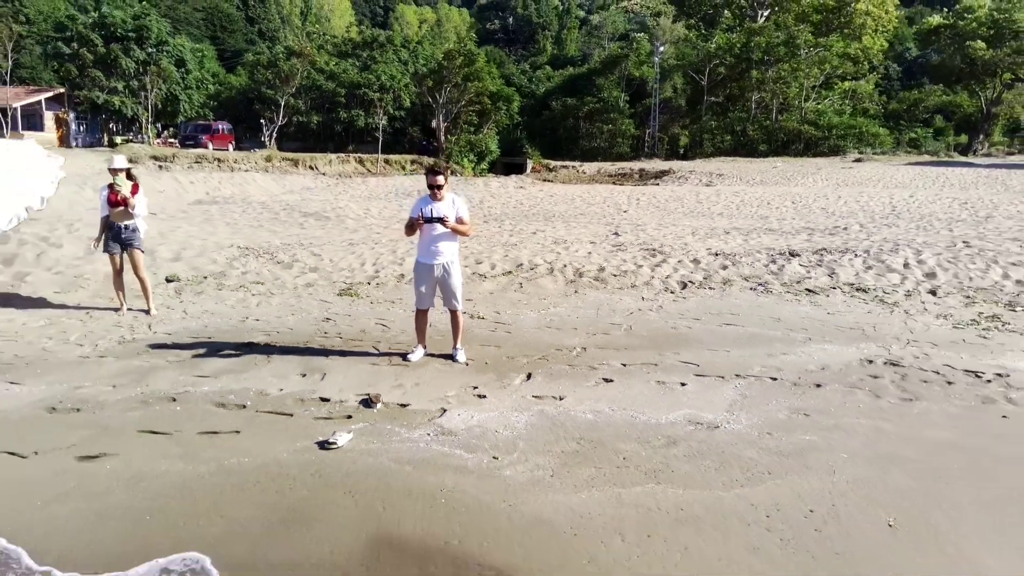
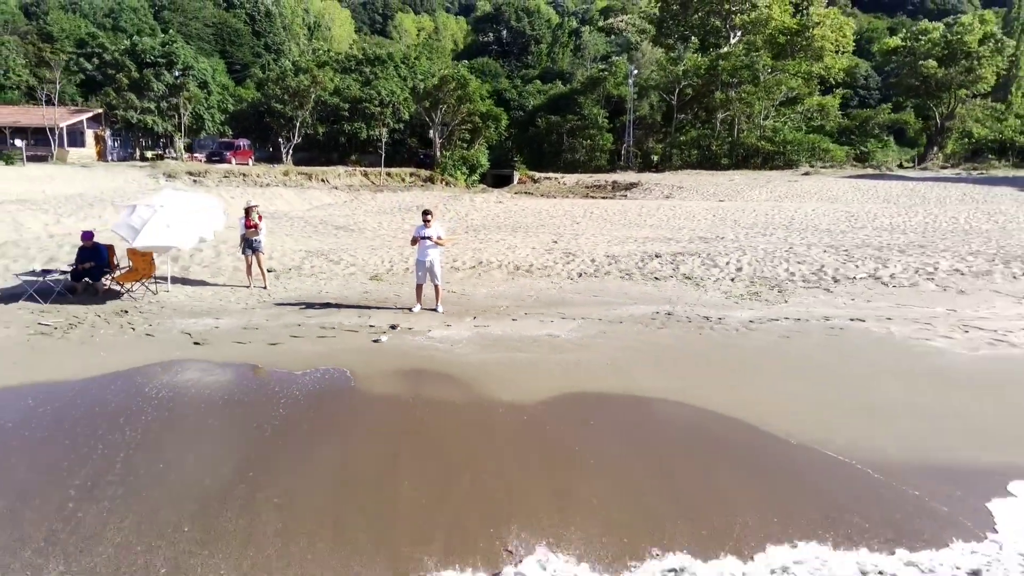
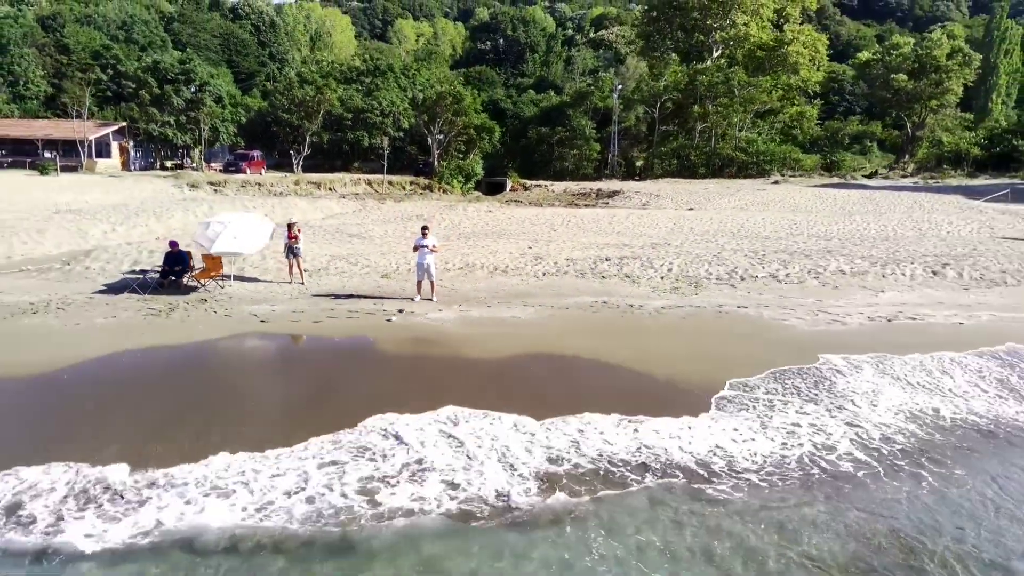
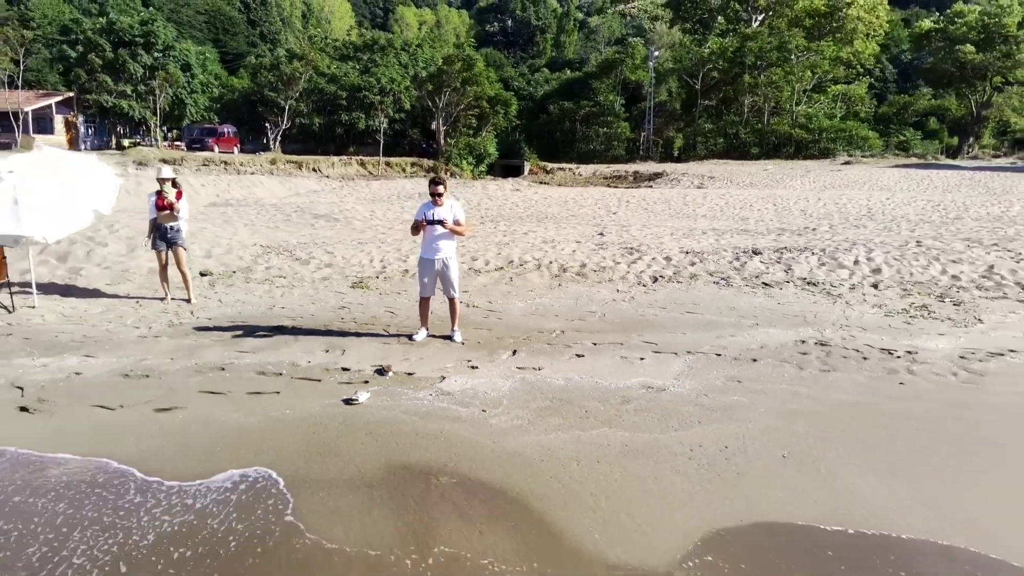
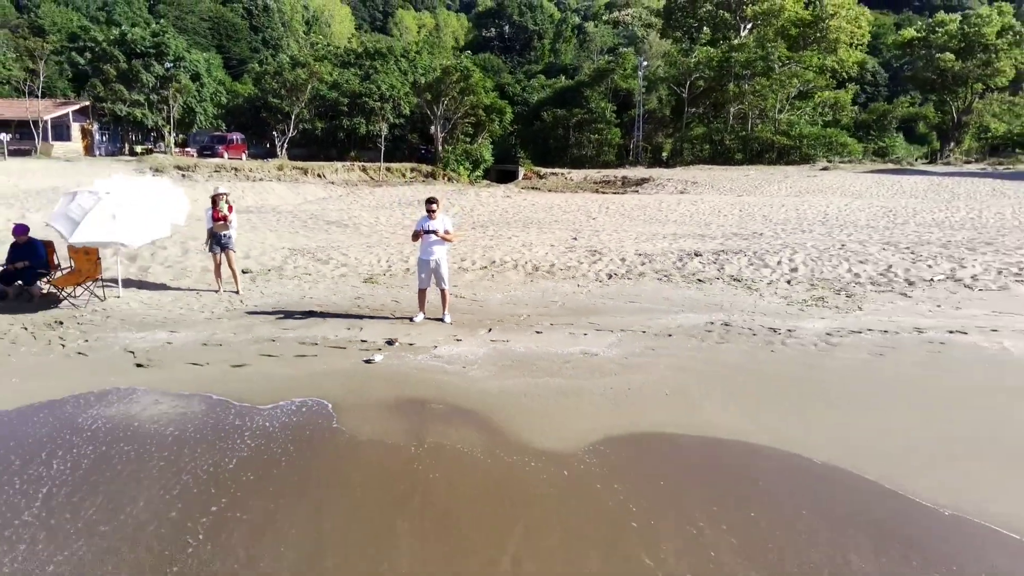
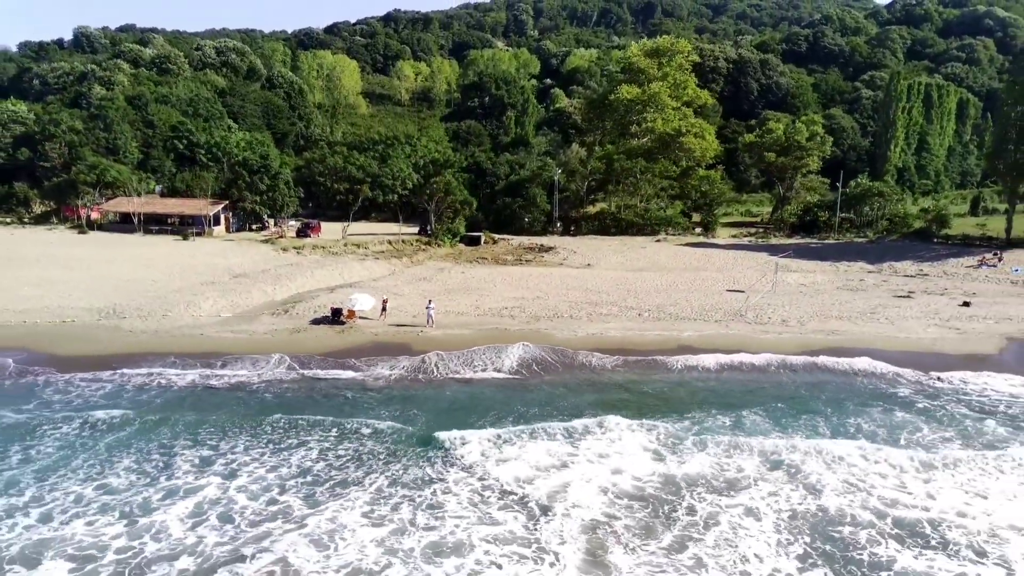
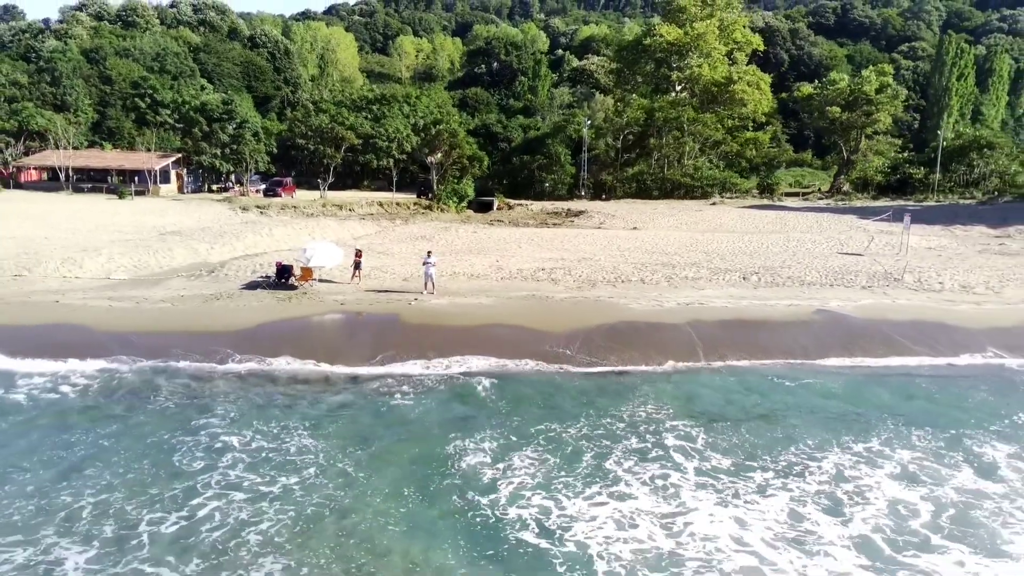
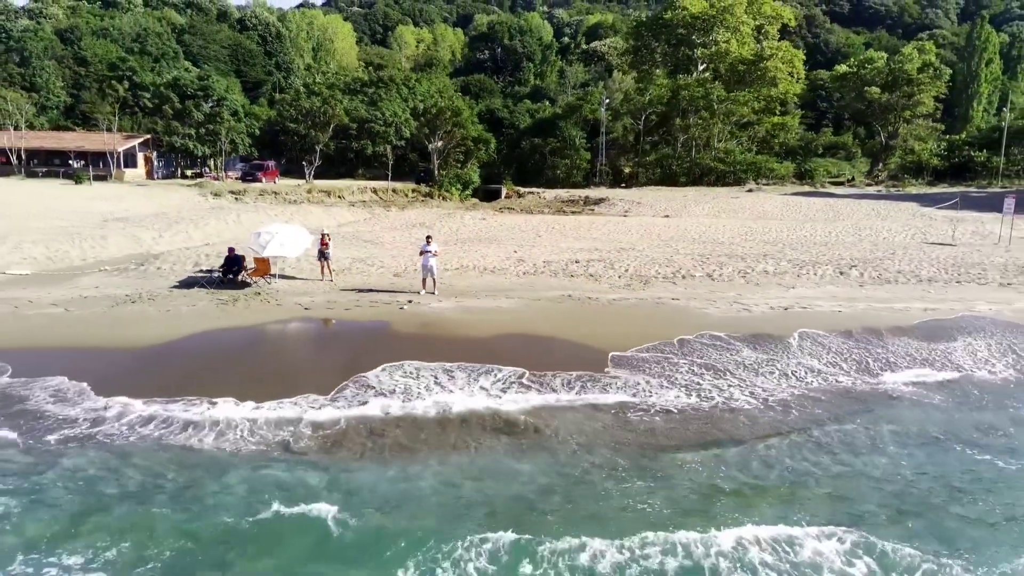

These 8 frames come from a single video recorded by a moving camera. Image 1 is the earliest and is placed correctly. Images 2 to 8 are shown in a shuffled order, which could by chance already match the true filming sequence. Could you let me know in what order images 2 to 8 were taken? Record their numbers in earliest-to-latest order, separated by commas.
4, 5, 2, 3, 8, 7, 6
